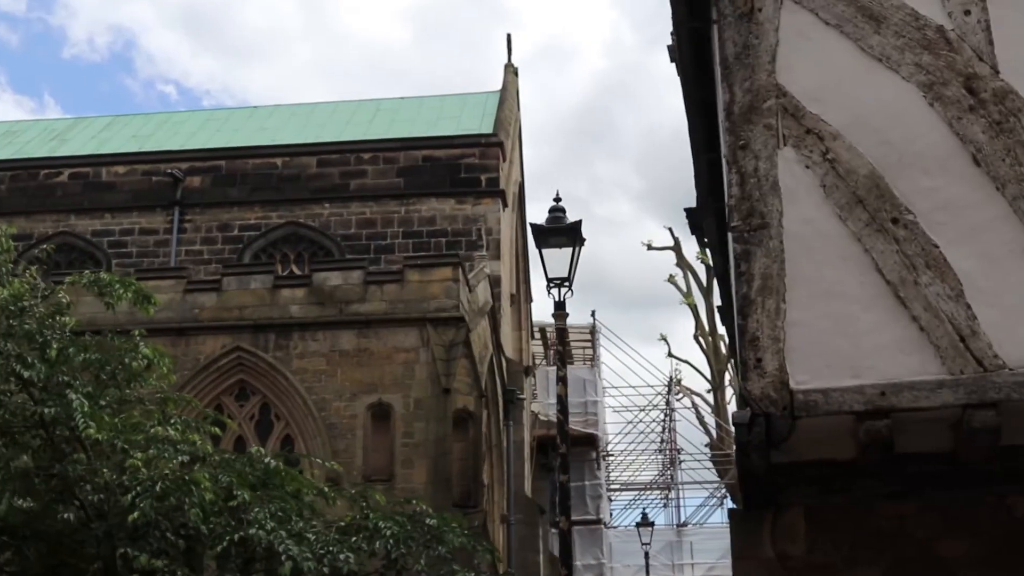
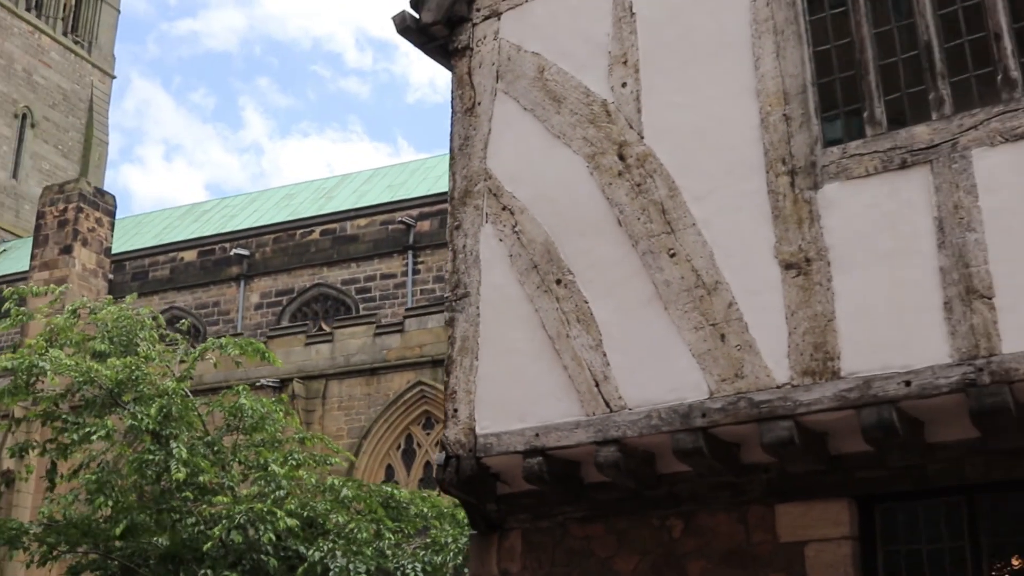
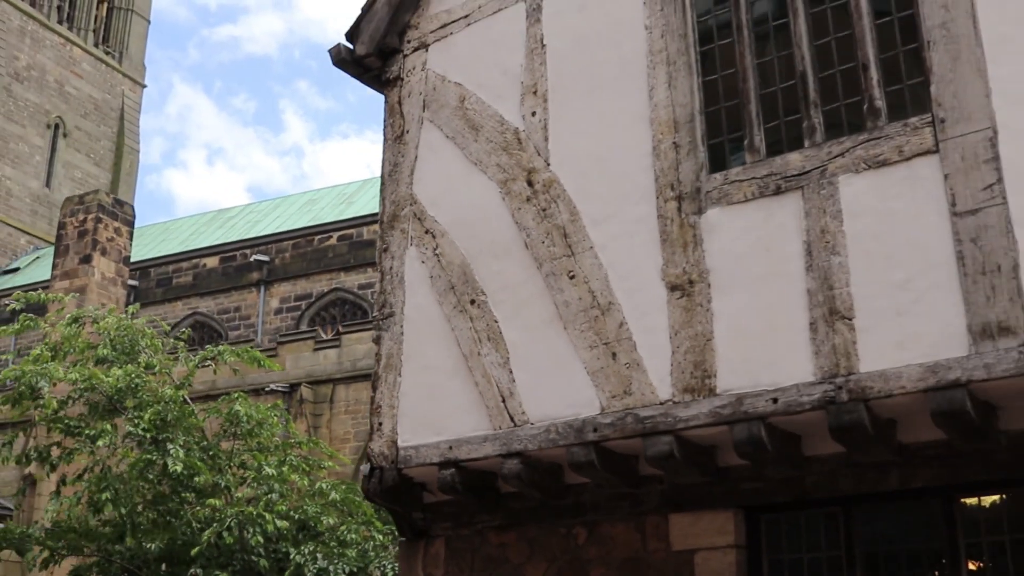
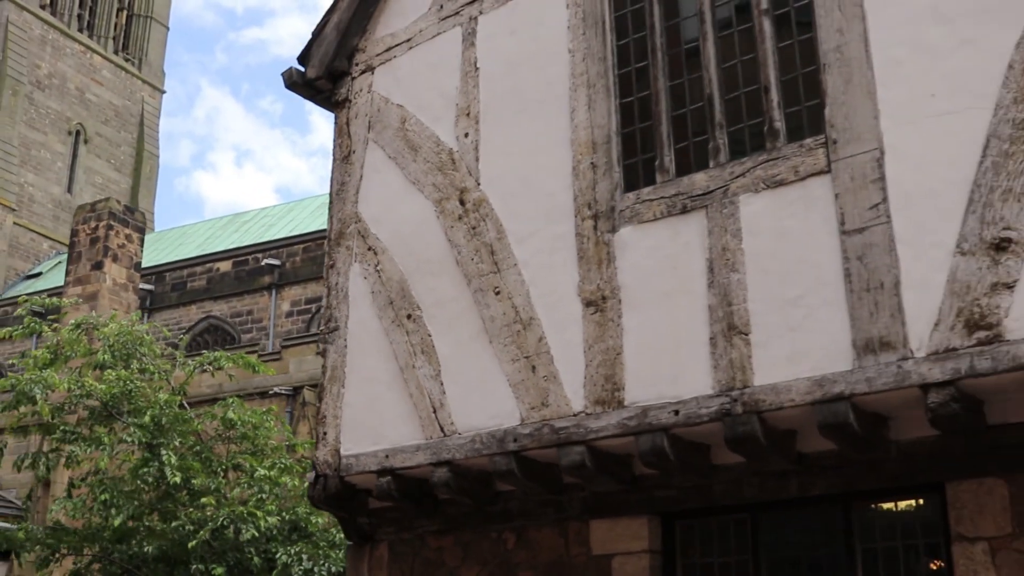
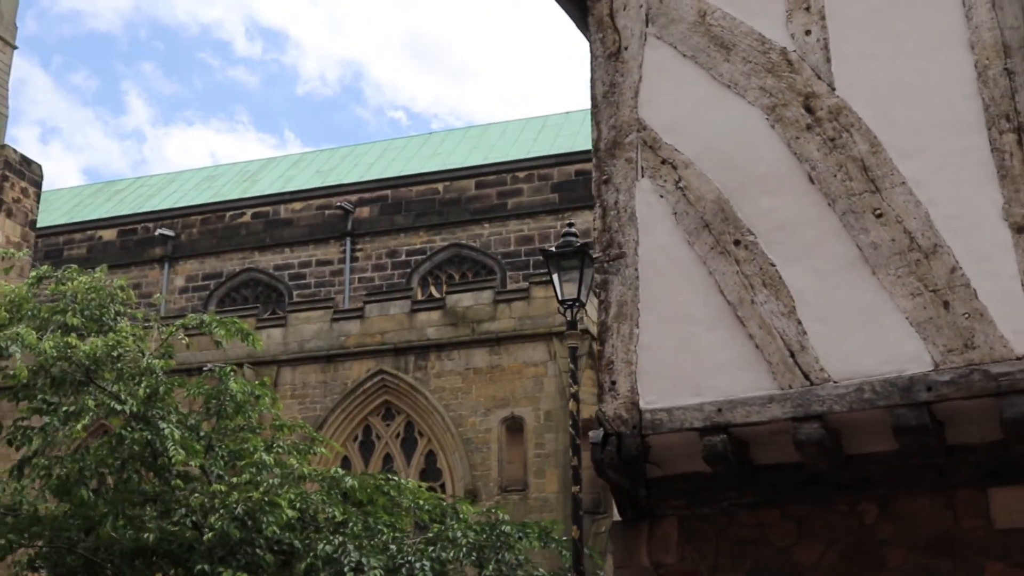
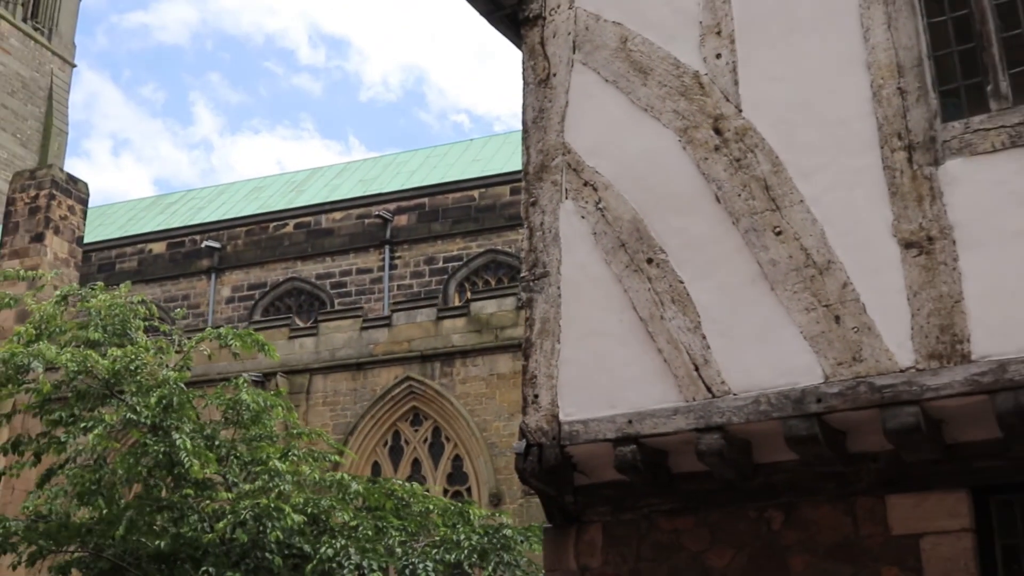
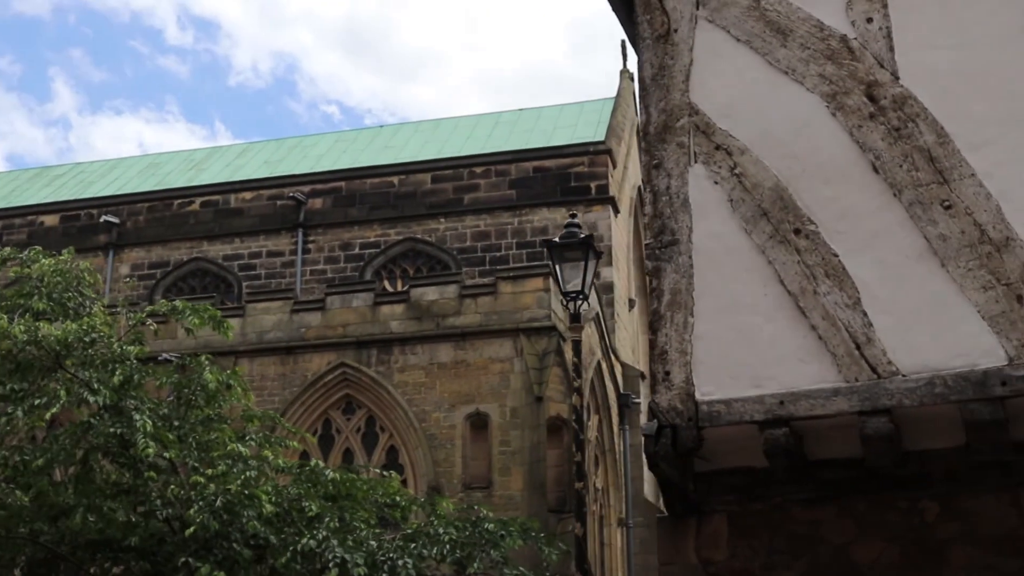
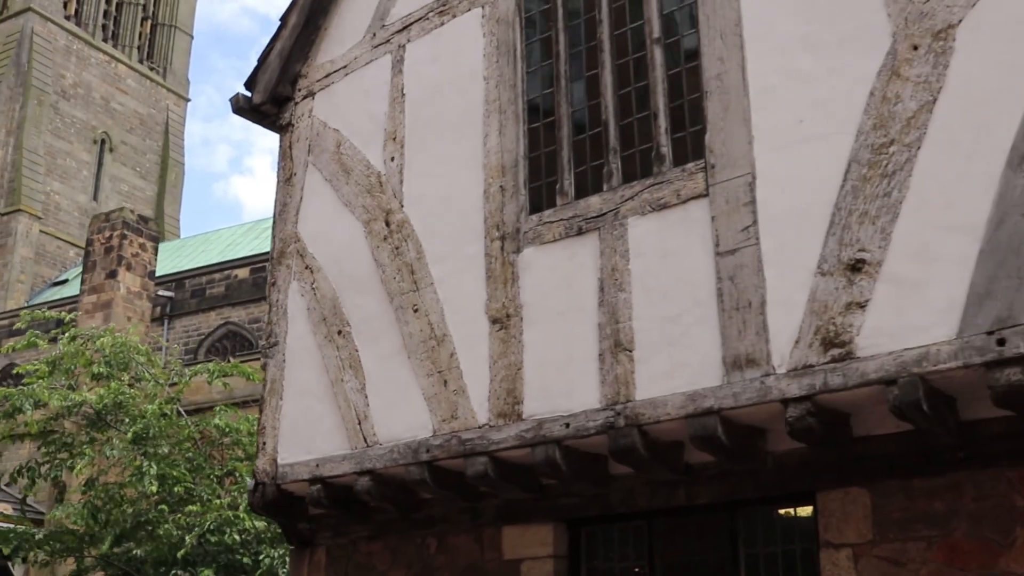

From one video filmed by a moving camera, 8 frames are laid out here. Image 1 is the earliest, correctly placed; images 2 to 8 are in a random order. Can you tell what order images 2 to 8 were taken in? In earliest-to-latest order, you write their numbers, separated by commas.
7, 5, 6, 2, 3, 4, 8
